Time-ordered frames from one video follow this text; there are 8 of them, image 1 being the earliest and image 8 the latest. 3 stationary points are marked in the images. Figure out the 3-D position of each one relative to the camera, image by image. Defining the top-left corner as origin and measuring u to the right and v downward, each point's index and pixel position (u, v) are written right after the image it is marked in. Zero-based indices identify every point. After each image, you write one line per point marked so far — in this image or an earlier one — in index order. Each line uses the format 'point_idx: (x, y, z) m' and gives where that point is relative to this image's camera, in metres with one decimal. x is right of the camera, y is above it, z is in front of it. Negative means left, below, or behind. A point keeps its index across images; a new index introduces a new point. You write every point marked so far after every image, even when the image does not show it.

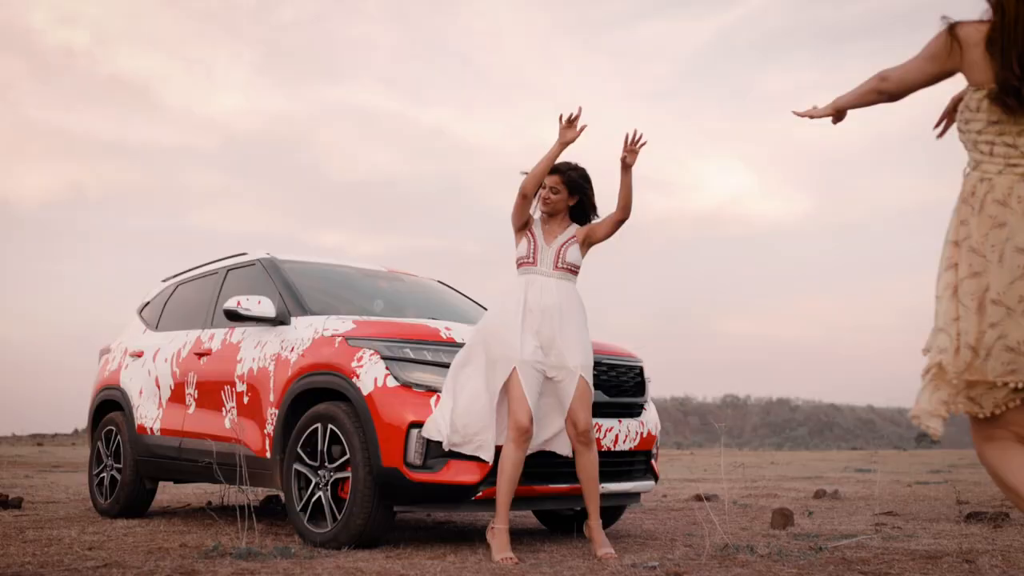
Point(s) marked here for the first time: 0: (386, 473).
0: (-0.7, -1.0, +4.9) m
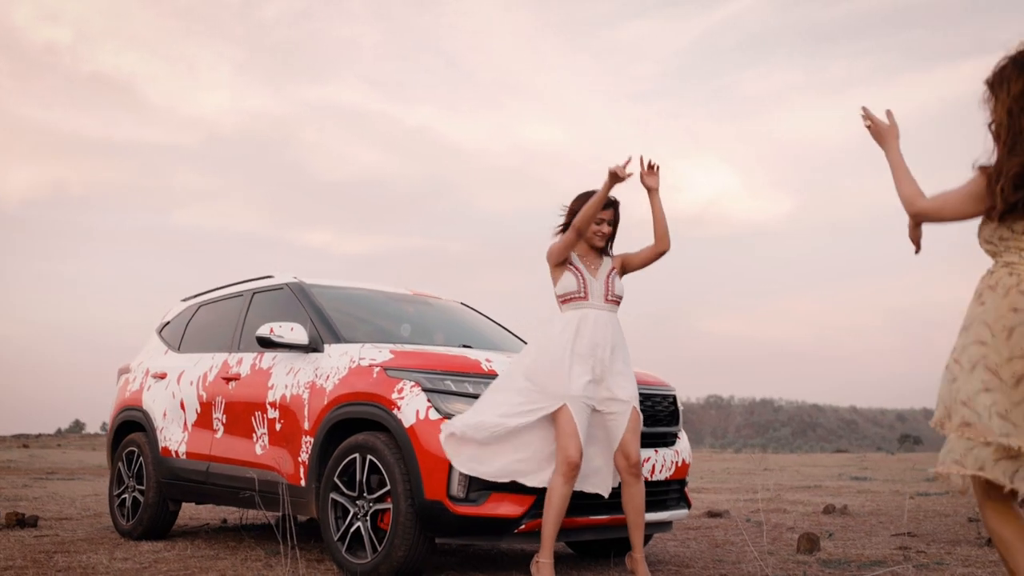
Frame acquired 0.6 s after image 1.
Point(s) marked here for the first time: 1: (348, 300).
0: (-0.4, -1.2, +5.0) m
1: (-1.2, -0.1, +6.8) m
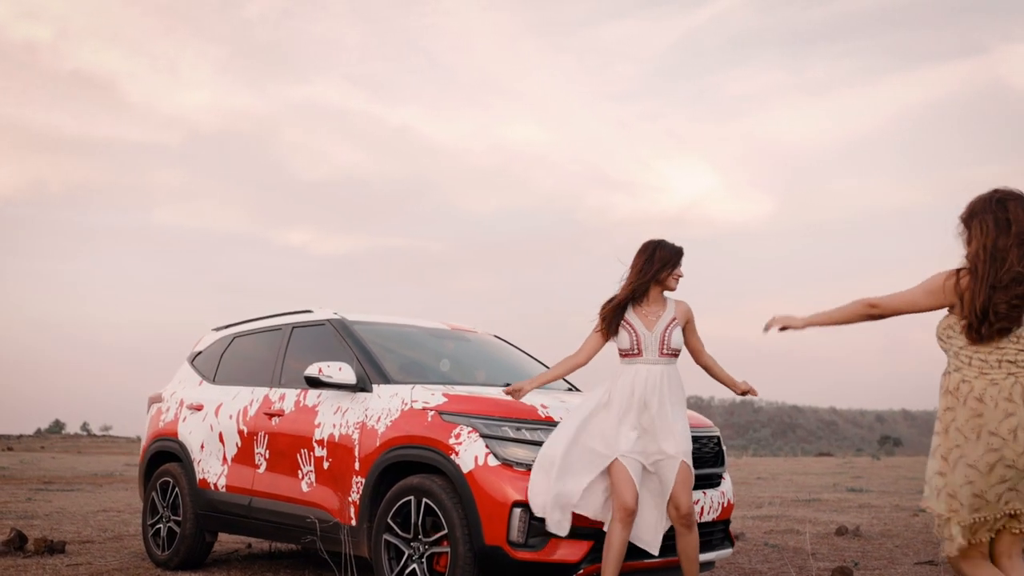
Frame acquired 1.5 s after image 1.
0: (-0.1, -1.5, +5.1) m
1: (-0.9, -0.4, +6.9) m
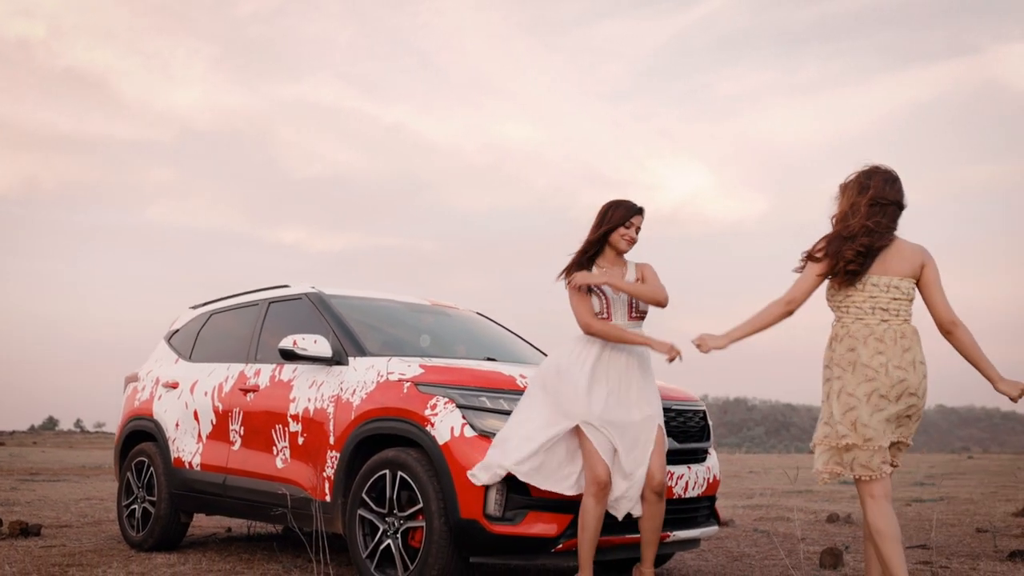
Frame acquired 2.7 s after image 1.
0: (-0.3, -1.3, +4.9) m
1: (-1.1, -0.2, +6.8) m
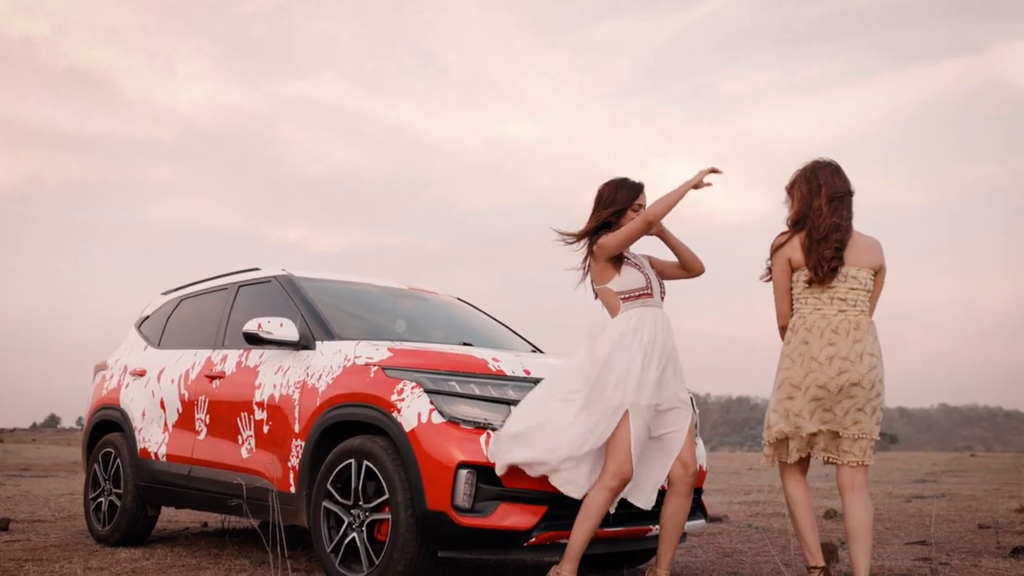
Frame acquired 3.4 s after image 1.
0: (-0.4, -1.1, +4.6) m
1: (-1.2, 0.0, +6.4) m
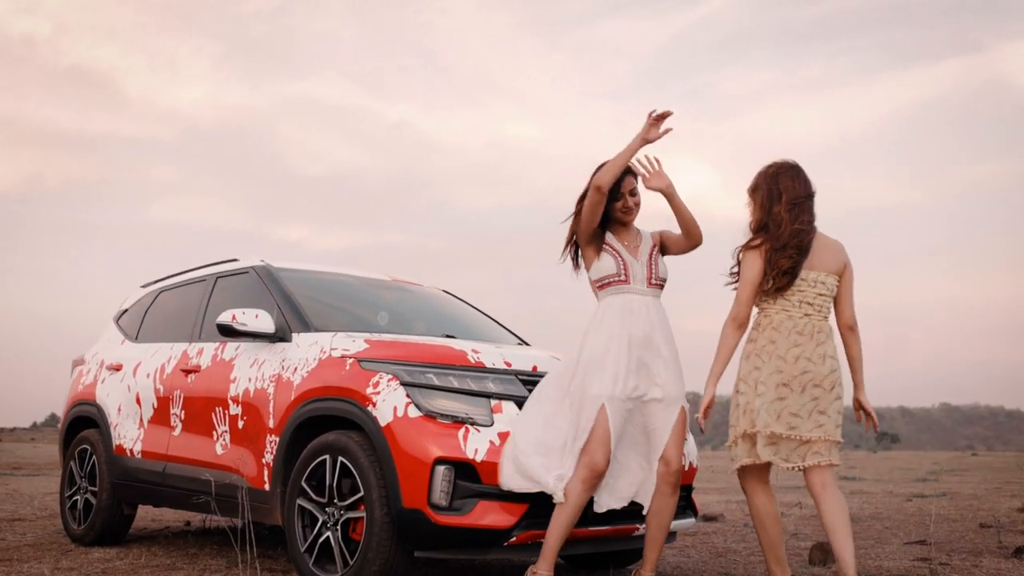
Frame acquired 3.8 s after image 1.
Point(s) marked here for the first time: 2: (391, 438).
0: (-0.5, -1.1, +4.4) m
1: (-1.3, 0.0, +6.2) m
2: (-0.6, -0.7, +4.5) m
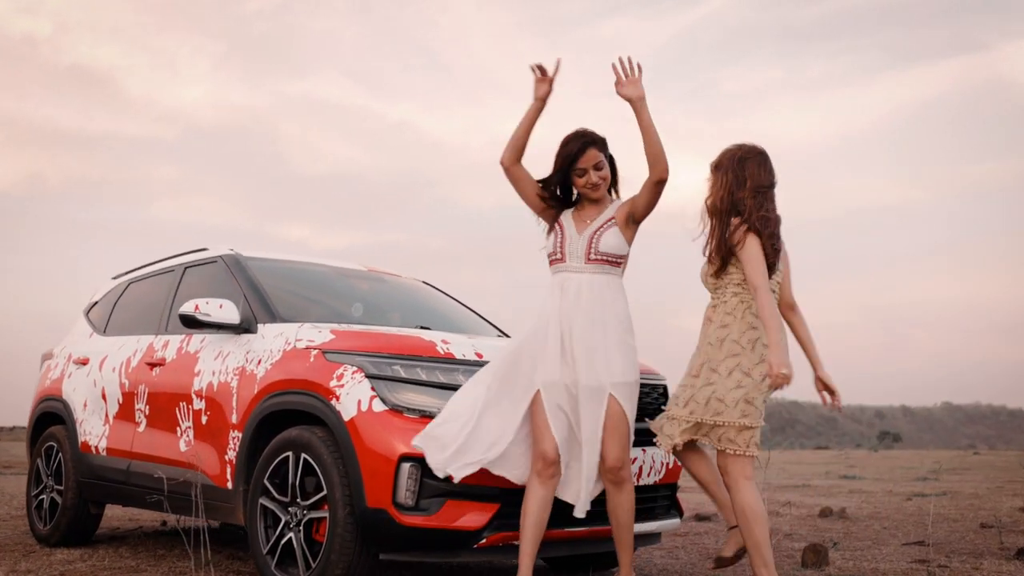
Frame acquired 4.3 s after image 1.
0: (-0.6, -1.0, +4.1) m
1: (-1.4, +0.1, +6.0) m
2: (-0.7, -0.7, +4.2) m
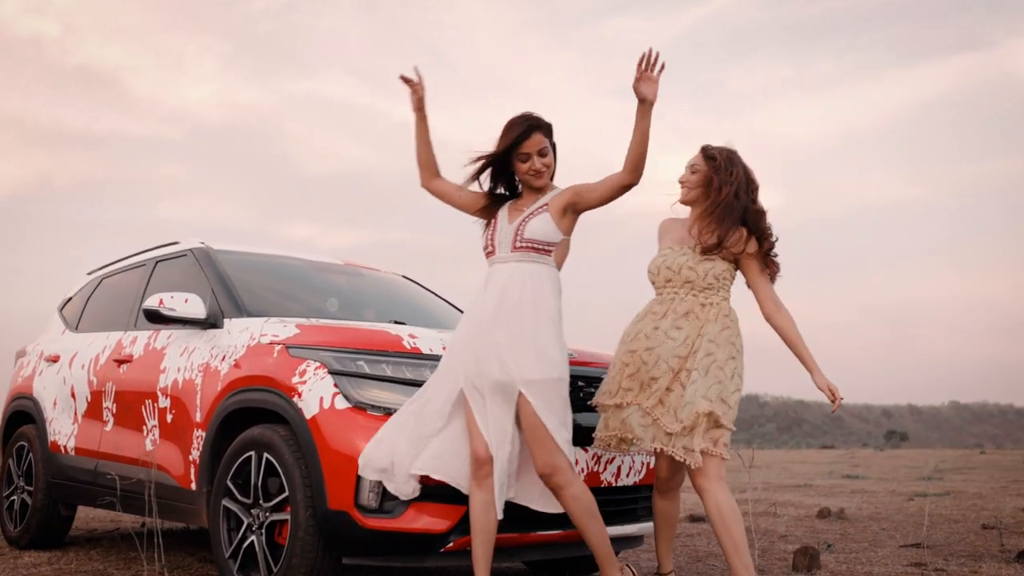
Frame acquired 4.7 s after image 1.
0: (-0.8, -1.0, +3.9) m
1: (-1.6, +0.1, +5.8) m
2: (-0.9, -0.6, +4.0) m
